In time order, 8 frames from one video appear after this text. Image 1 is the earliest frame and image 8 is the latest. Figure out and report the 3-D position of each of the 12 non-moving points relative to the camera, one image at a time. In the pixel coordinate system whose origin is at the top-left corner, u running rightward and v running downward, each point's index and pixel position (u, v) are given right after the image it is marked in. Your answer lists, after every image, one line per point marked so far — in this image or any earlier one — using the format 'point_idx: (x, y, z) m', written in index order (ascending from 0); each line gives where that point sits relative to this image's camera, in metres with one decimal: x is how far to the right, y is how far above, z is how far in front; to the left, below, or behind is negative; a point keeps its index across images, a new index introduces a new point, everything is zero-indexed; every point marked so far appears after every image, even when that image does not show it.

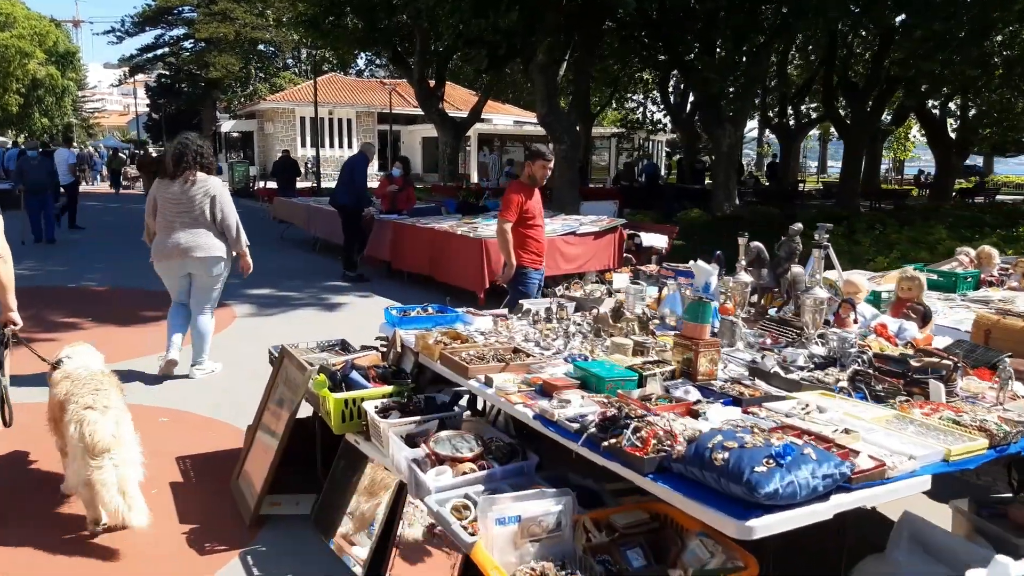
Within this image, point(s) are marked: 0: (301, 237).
0: (-3.7, +0.8, +13.9) m
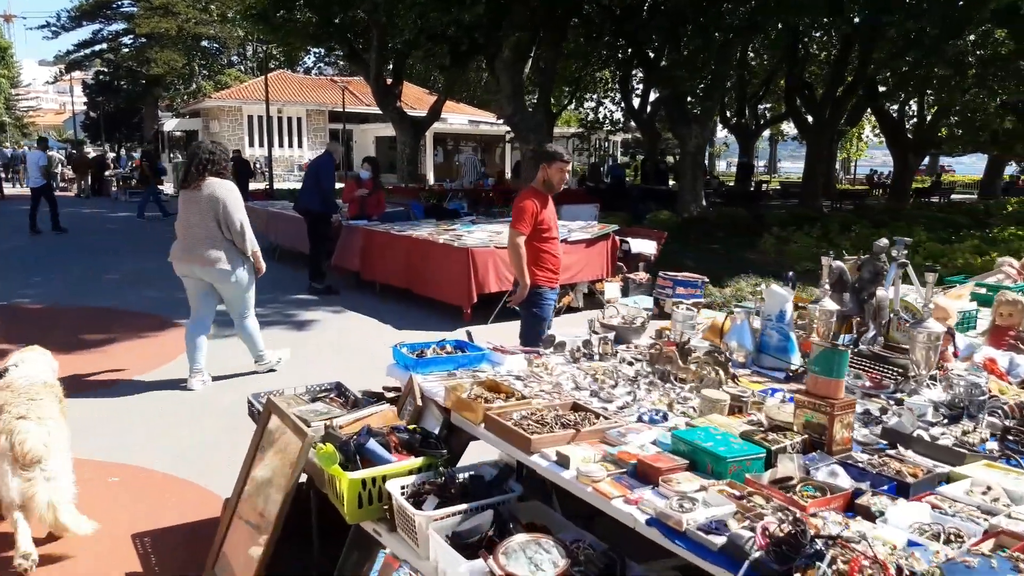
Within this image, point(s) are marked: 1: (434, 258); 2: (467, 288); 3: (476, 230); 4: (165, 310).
0: (-4.1, +0.6, +12.9) m
1: (-0.8, +0.3, +8.1) m
2: (-0.5, 0.0, +7.7) m
3: (-0.4, +0.6, +8.7) m
4: (-3.6, -0.2, +8.4) m
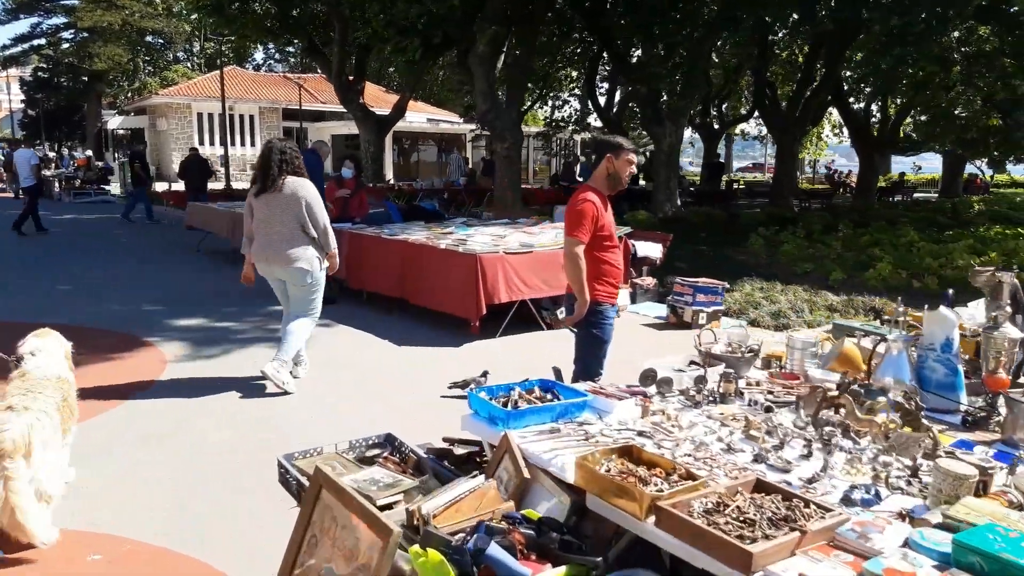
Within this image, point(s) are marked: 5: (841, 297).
0: (-4.3, +0.5, +11.9) m
1: (-0.7, +0.2, +7.3) m
2: (-0.4, -0.1, +6.9) m
3: (-0.3, +0.5, +7.9) m
4: (-3.5, -0.3, +7.4) m
5: (+3.9, -0.1, +9.5) m
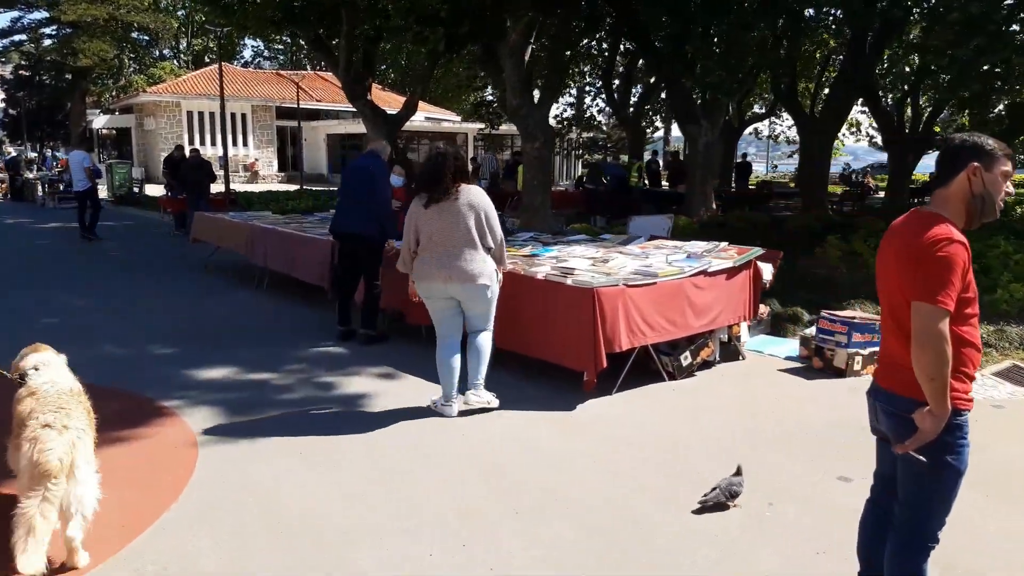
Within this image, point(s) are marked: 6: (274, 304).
0: (-3.6, +0.2, +10.3) m
1: (+0.1, -0.1, +5.7) m
2: (+0.5, -0.4, +5.3) m
3: (+0.5, +0.2, +6.3) m
4: (-2.7, -0.7, +5.8) m
5: (+4.7, -0.4, +8.0) m
6: (-2.5, -0.2, +8.3) m
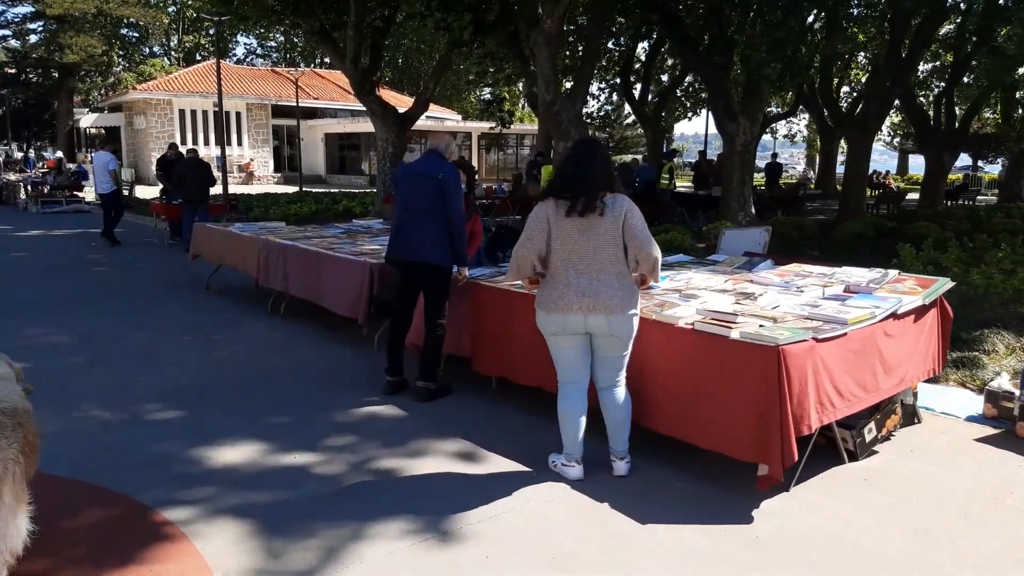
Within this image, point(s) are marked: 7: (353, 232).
0: (-2.9, -0.1, +8.7) m
1: (+0.8, -0.4, +4.1) m
2: (+1.2, -0.6, +3.8) m
3: (+1.2, -0.1, +4.8) m
4: (-2.0, -0.9, +4.2) m
5: (+5.3, -0.6, +6.4) m
6: (-1.8, -0.5, +6.7) m
7: (-1.7, +0.6, +8.5) m
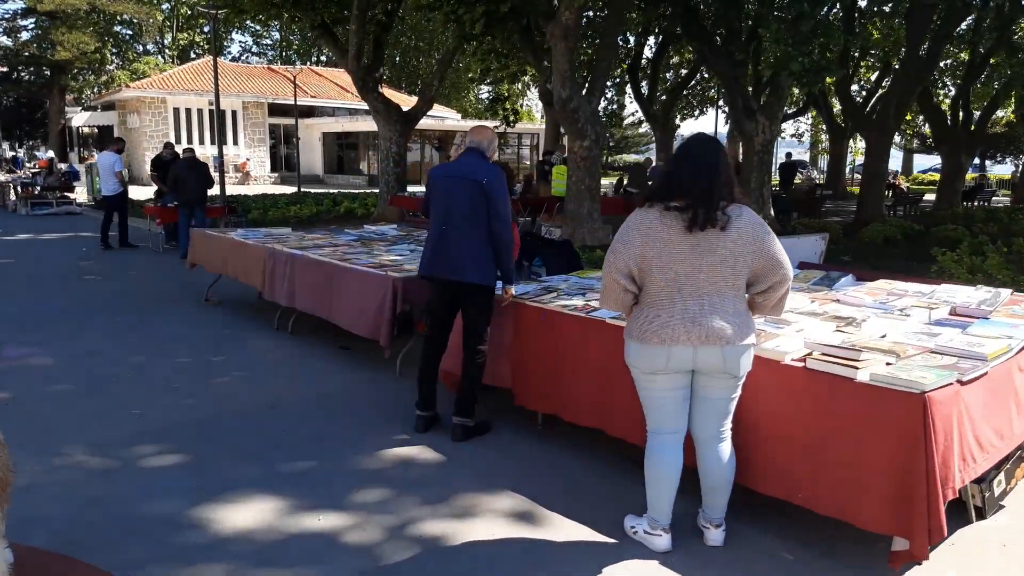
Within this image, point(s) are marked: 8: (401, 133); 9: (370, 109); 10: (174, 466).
0: (-2.7, -0.2, +7.9) m
1: (+1.1, -0.5, +3.4) m
2: (+1.5, -0.8, +3.1) m
3: (+1.5, -0.2, +4.0) m
4: (-1.7, -1.1, +3.4) m
5: (+5.6, -0.8, +5.8) m
6: (-1.5, -0.6, +6.0) m
7: (-1.4, +0.5, +7.8) m
8: (-2.6, +3.7, +19.0) m
9: (-3.3, +4.2, +18.9) m
10: (-1.8, -0.9, +4.2) m
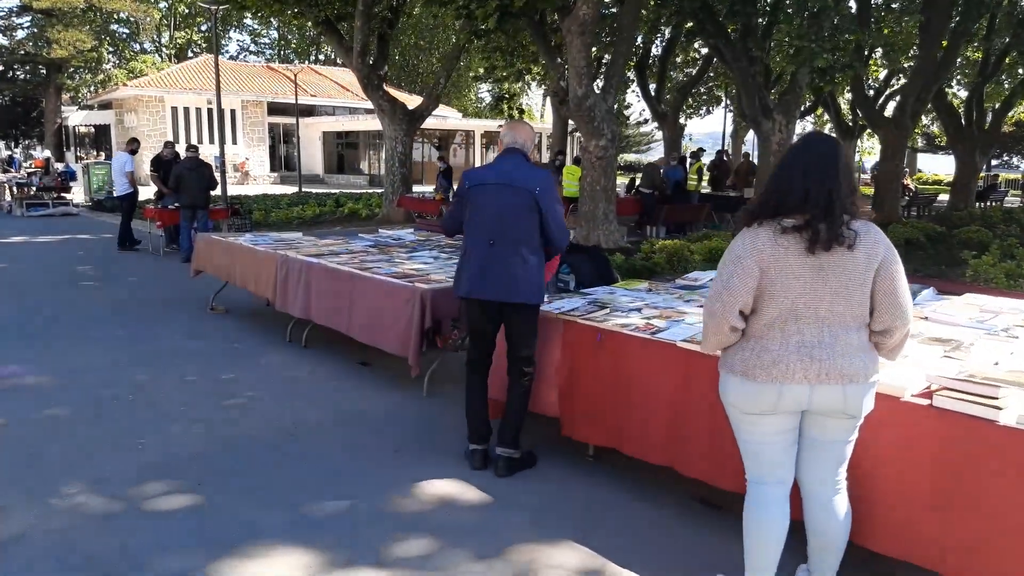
0: (-2.4, -0.3, +7.4) m
1: (+1.4, -0.6, +2.9) m
2: (+1.7, -0.9, +2.6) m
3: (+1.7, -0.3, +3.5) m
4: (-1.4, -1.1, +2.9) m
5: (+5.9, -0.8, +5.3) m
6: (-1.3, -0.7, +5.5) m
7: (-1.2, +0.4, +7.3) m
8: (-2.4, +3.6, +18.5) m
9: (-3.1, +4.1, +18.4) m
10: (-1.5, -1.0, +3.7) m
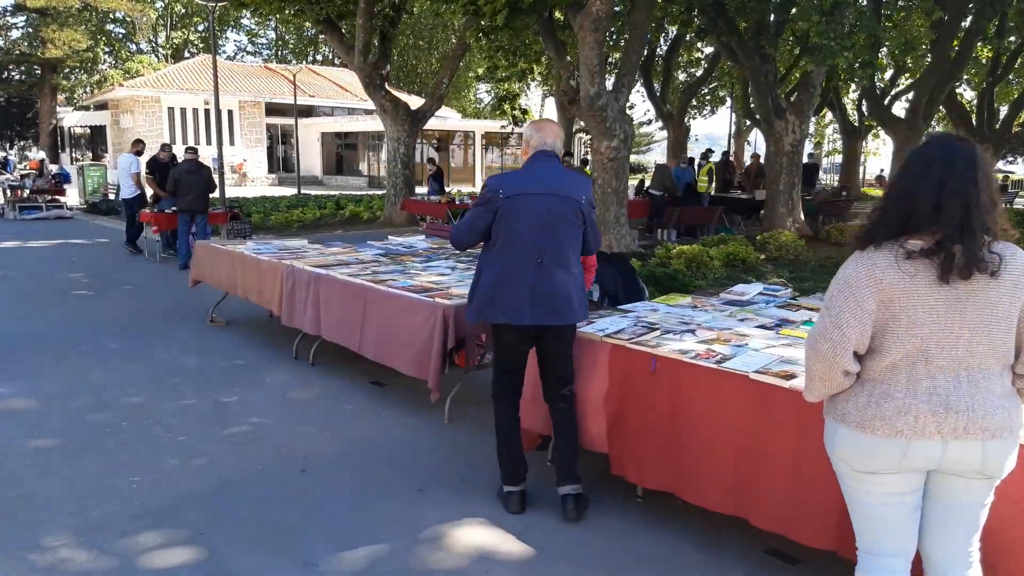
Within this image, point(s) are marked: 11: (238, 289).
0: (-2.2, -0.4, +6.9) m
1: (+1.6, -0.7, +2.5) m
2: (+1.9, -0.9, +2.1) m
3: (+1.9, -0.4, +3.1) m
4: (-1.2, -1.2, +2.5) m
5: (+6.1, -0.9, +4.8) m
6: (-1.1, -0.8, +5.0) m
7: (-1.0, +0.3, +6.8) m
8: (-2.3, +3.5, +18.0) m
9: (-3.0, +4.0, +17.9) m
10: (-1.3, -1.1, +3.2) m
11: (-2.3, 0.0, +6.9) m
